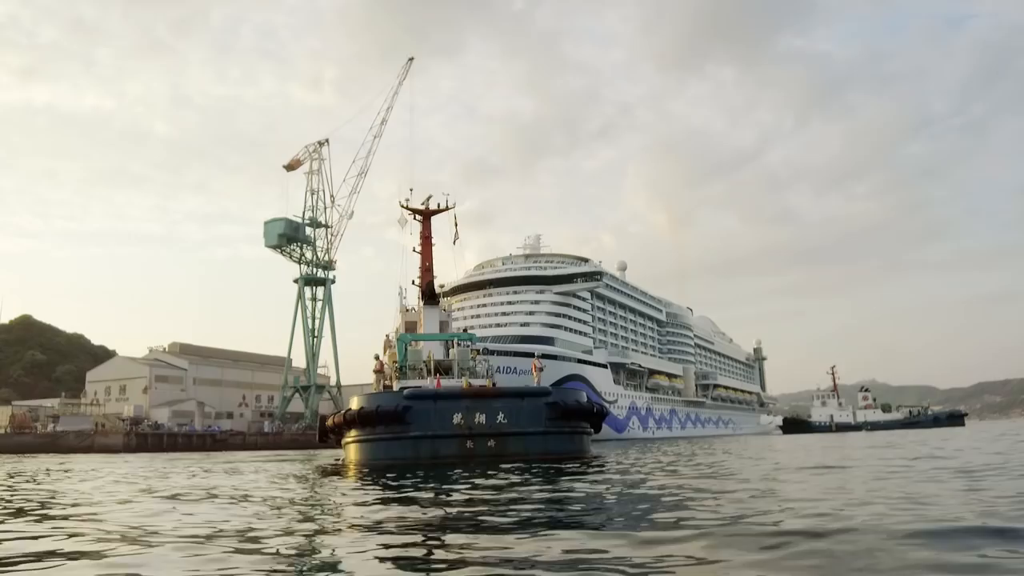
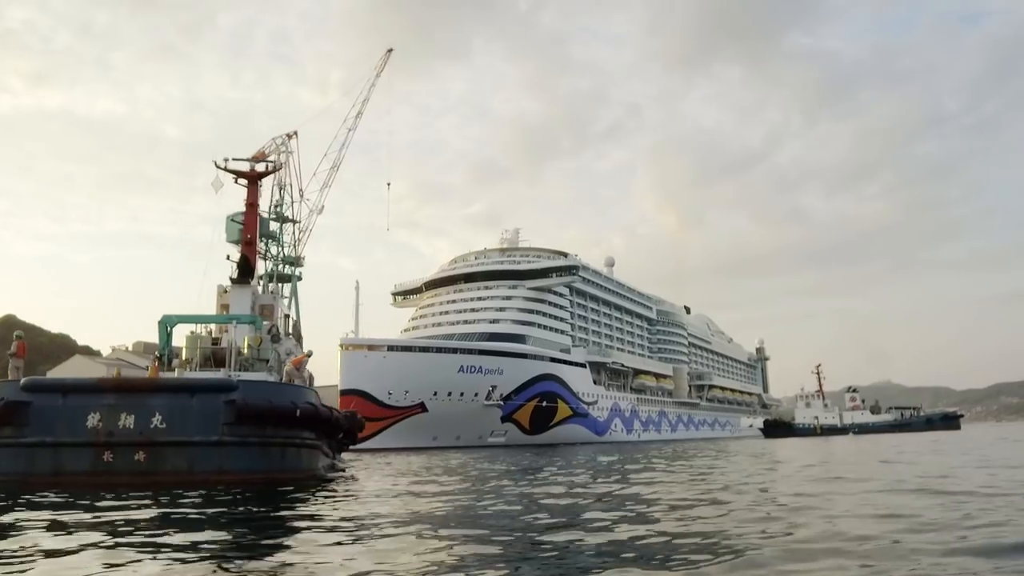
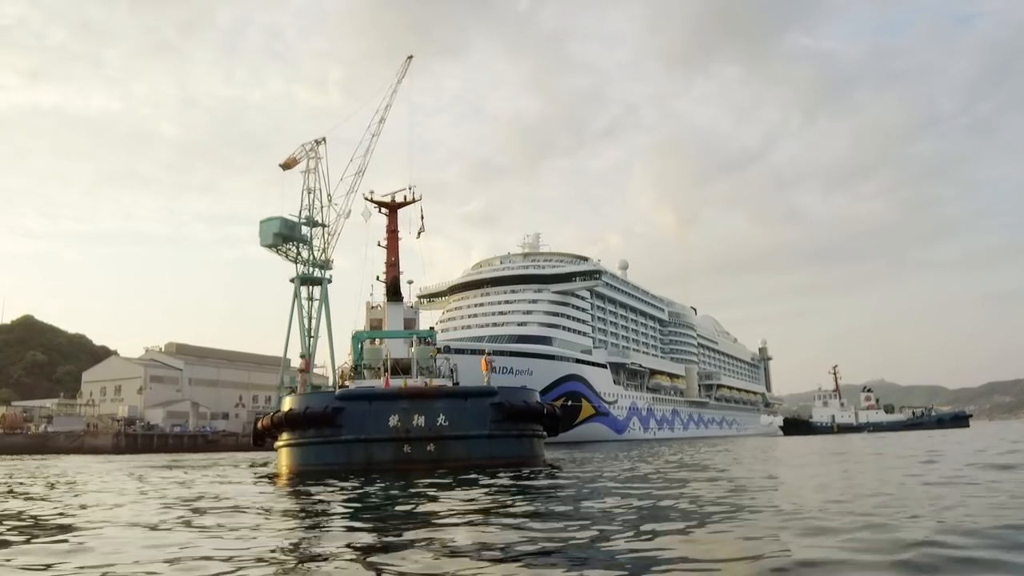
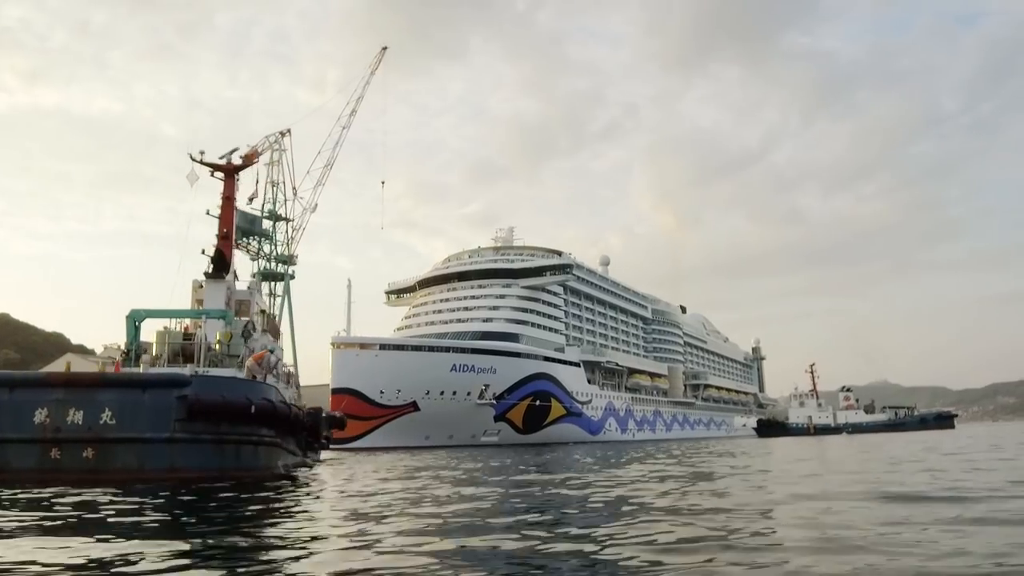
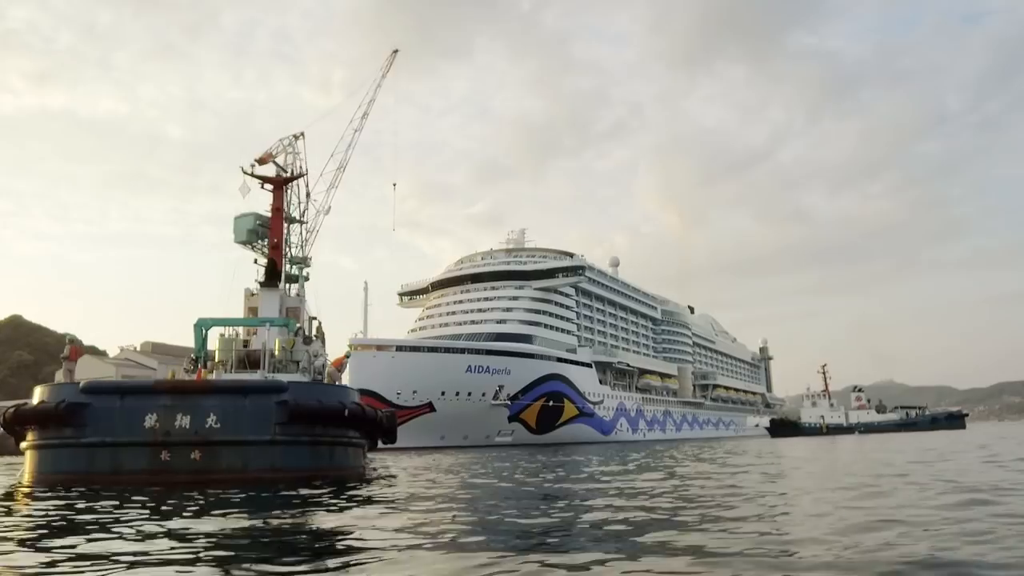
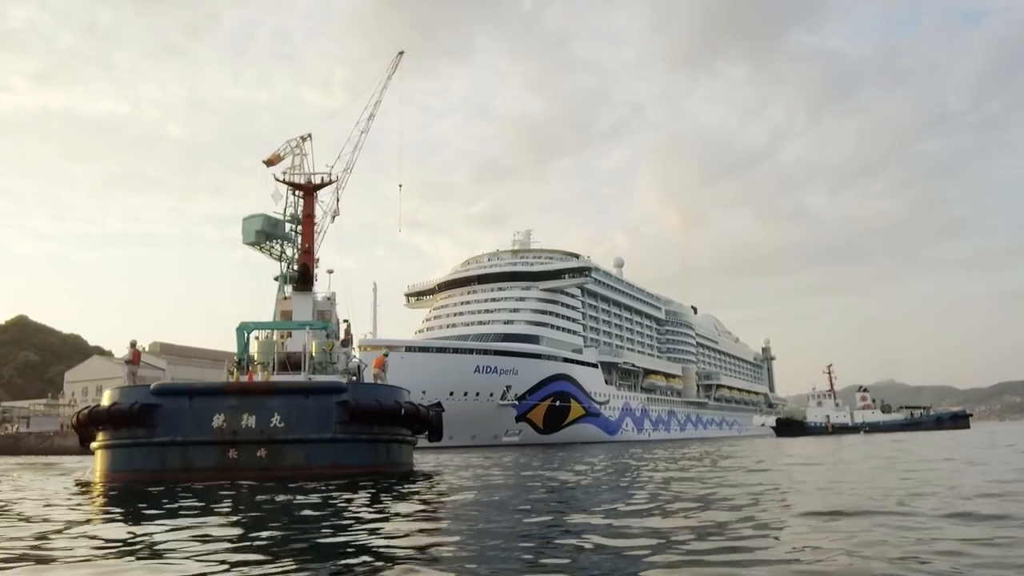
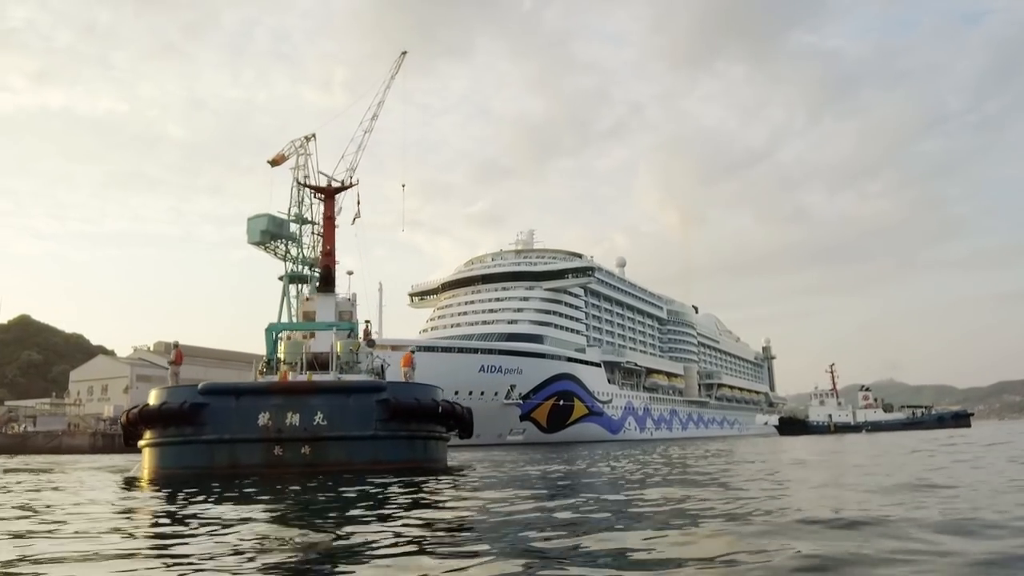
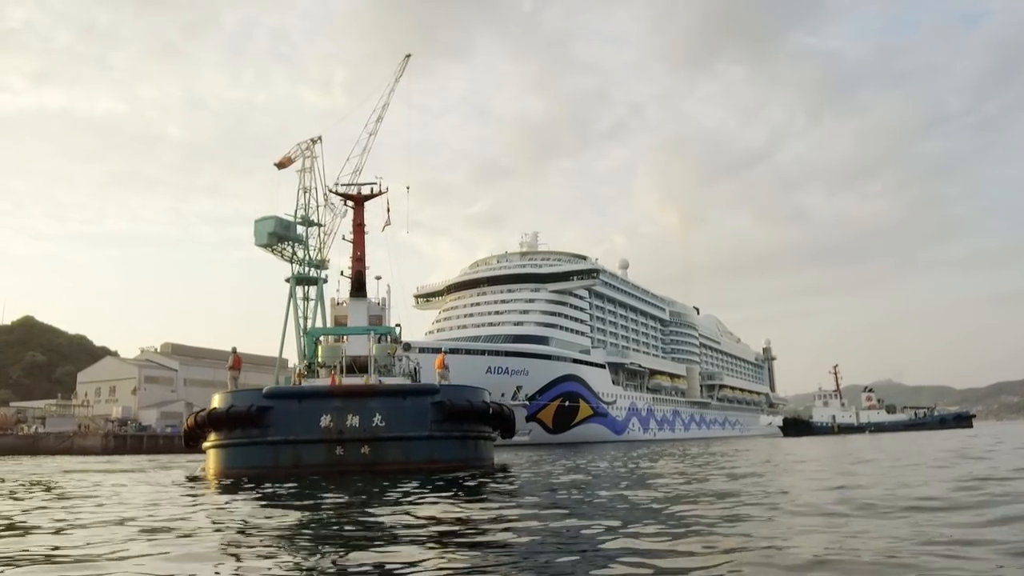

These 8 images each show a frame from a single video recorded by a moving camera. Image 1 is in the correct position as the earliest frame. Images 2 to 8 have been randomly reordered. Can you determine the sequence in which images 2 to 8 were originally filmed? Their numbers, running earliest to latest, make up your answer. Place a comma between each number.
3, 8, 7, 6, 5, 2, 4
